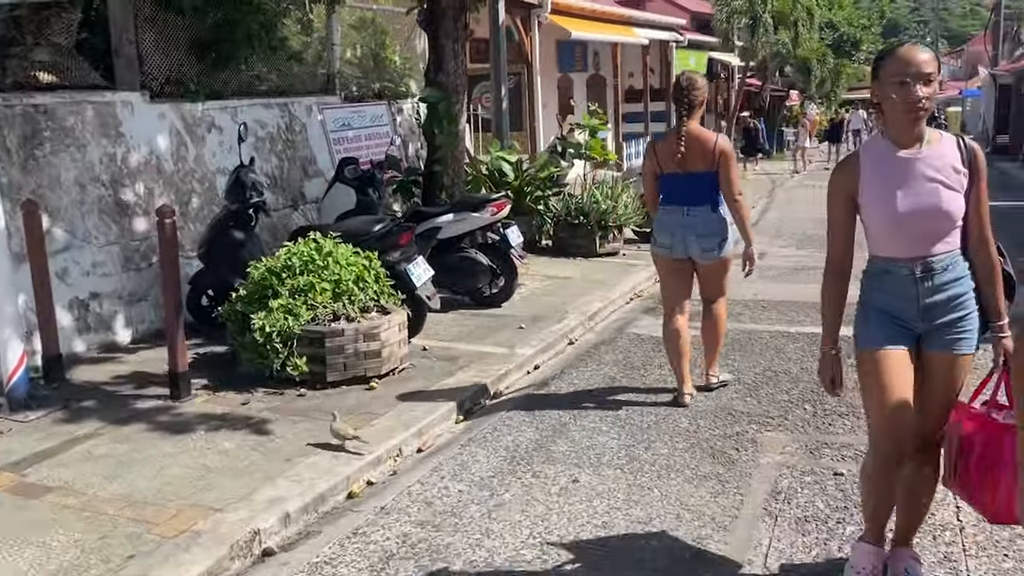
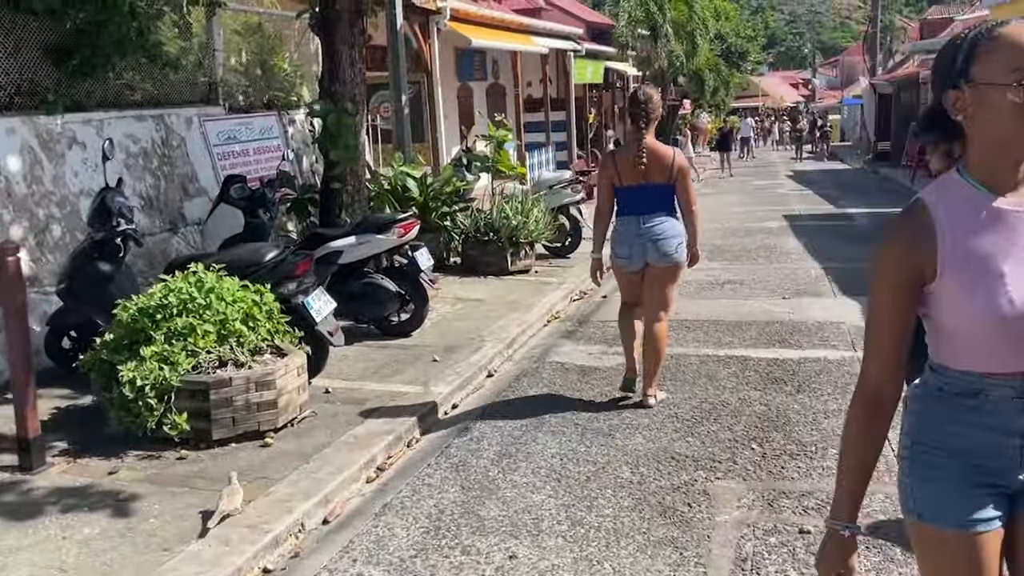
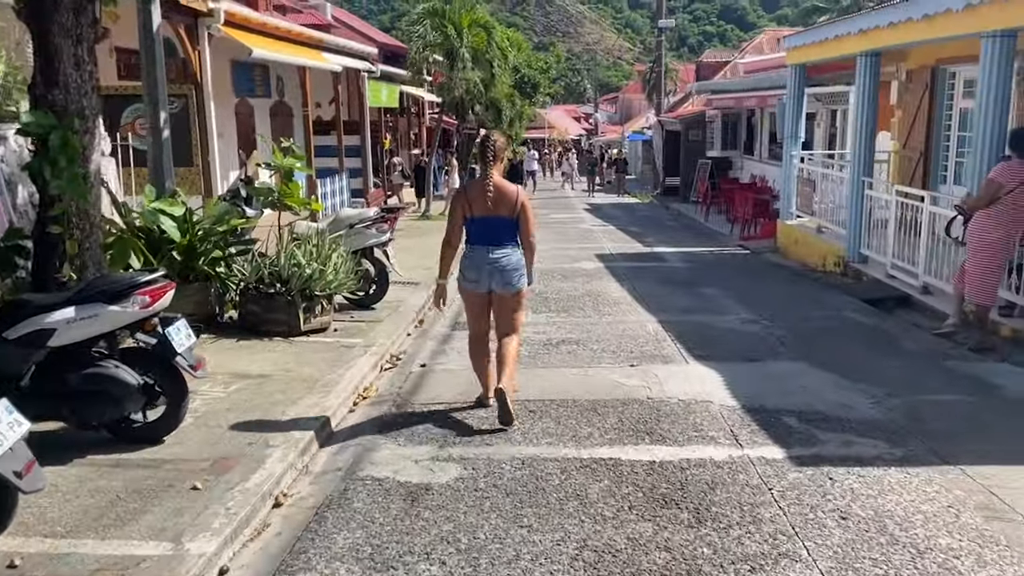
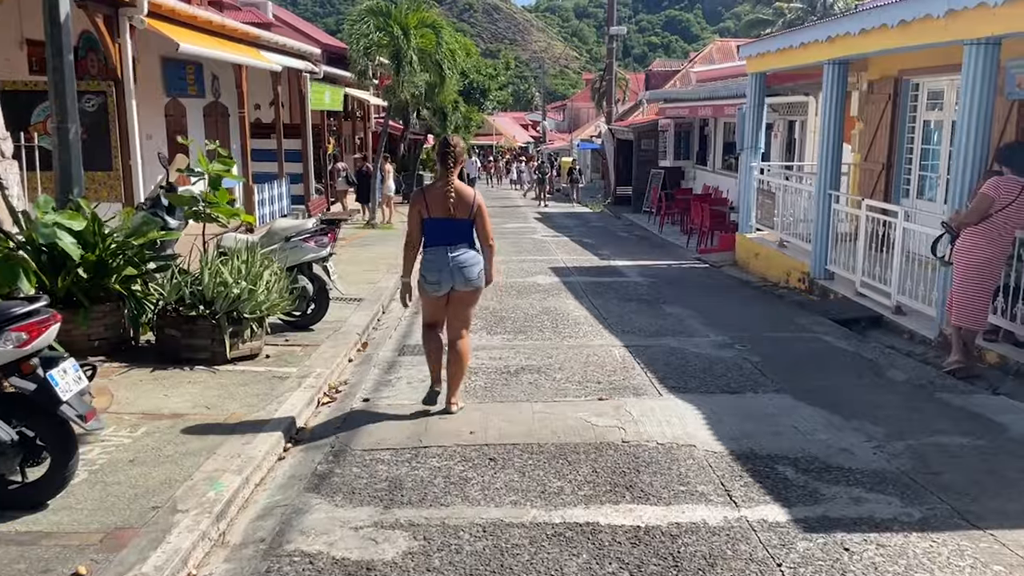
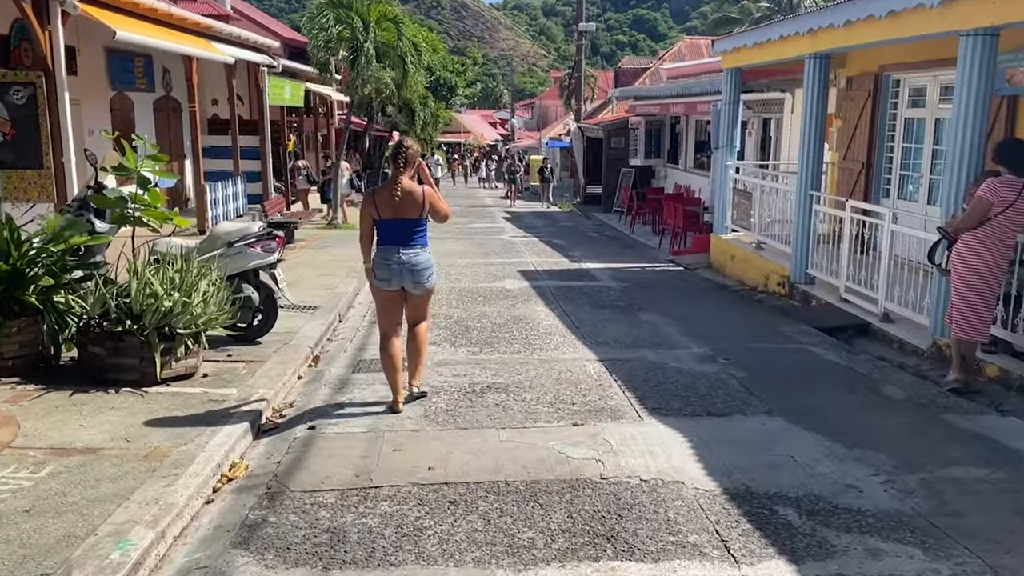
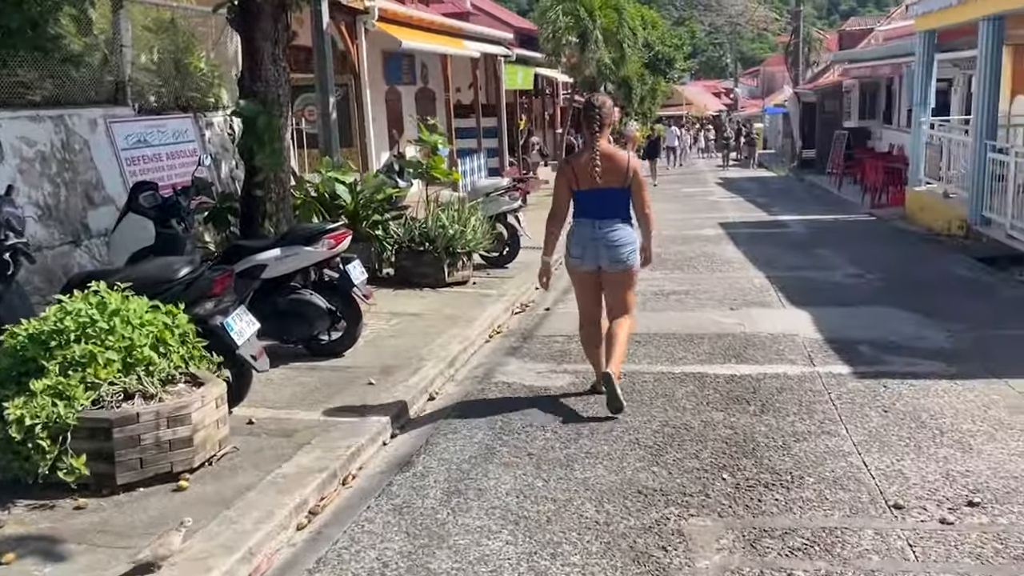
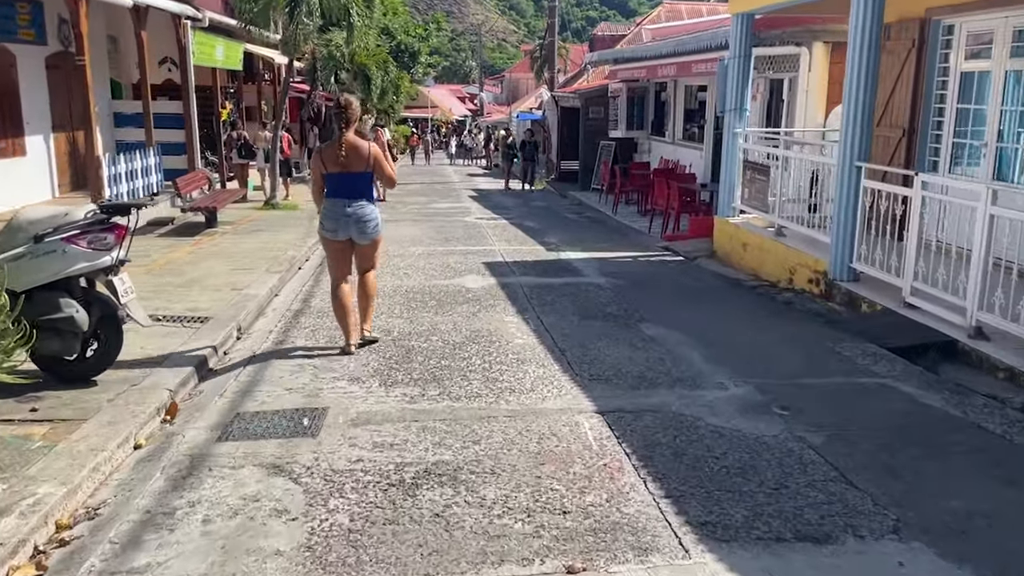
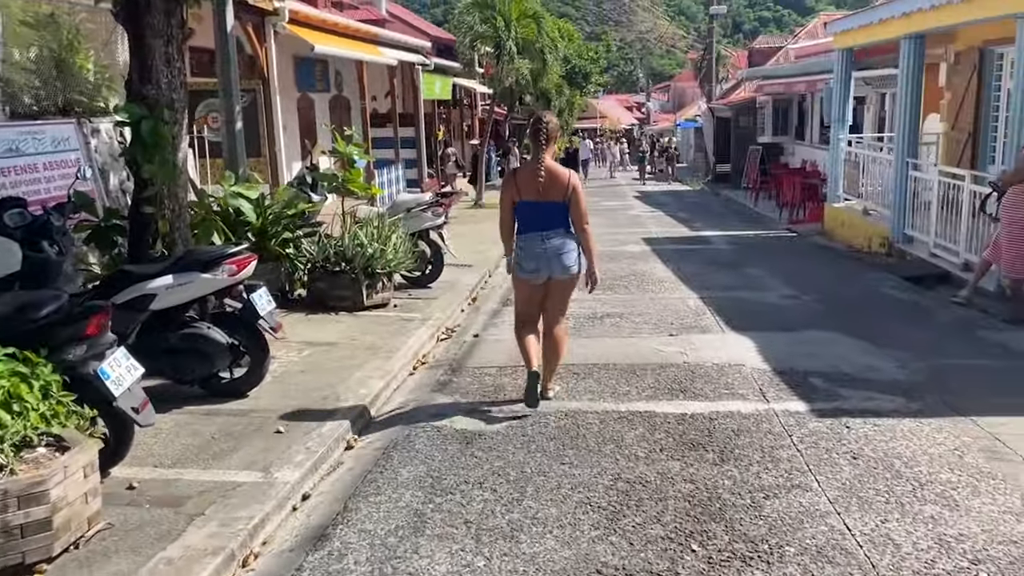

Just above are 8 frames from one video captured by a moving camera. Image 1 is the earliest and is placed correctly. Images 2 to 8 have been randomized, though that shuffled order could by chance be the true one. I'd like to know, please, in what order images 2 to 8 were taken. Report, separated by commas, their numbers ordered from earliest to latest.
2, 6, 8, 3, 4, 5, 7
